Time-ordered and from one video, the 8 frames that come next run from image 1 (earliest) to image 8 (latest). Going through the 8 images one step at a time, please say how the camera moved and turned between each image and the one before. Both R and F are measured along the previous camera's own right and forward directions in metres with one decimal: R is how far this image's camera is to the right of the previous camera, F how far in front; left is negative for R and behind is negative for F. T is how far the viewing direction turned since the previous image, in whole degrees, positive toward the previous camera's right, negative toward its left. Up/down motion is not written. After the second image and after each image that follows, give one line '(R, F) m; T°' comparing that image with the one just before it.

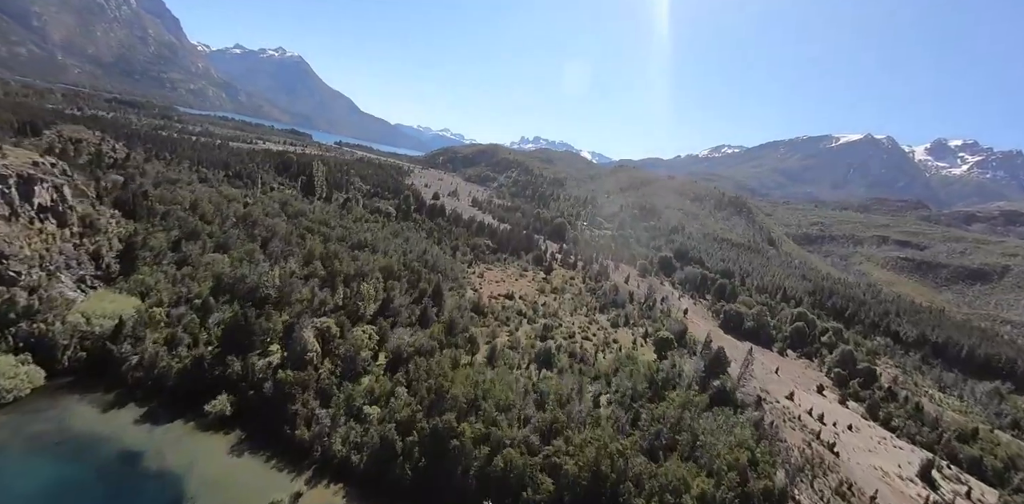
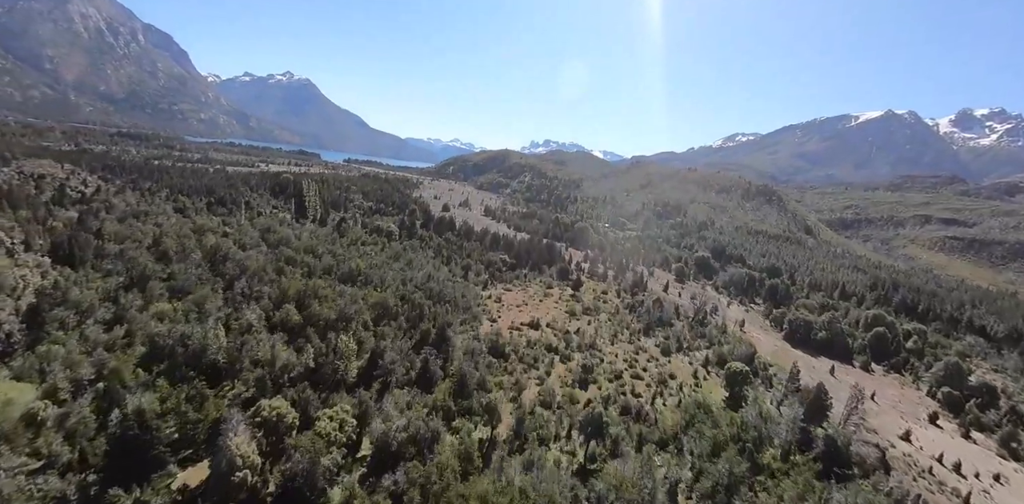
(-0.7, +14.2) m; -2°
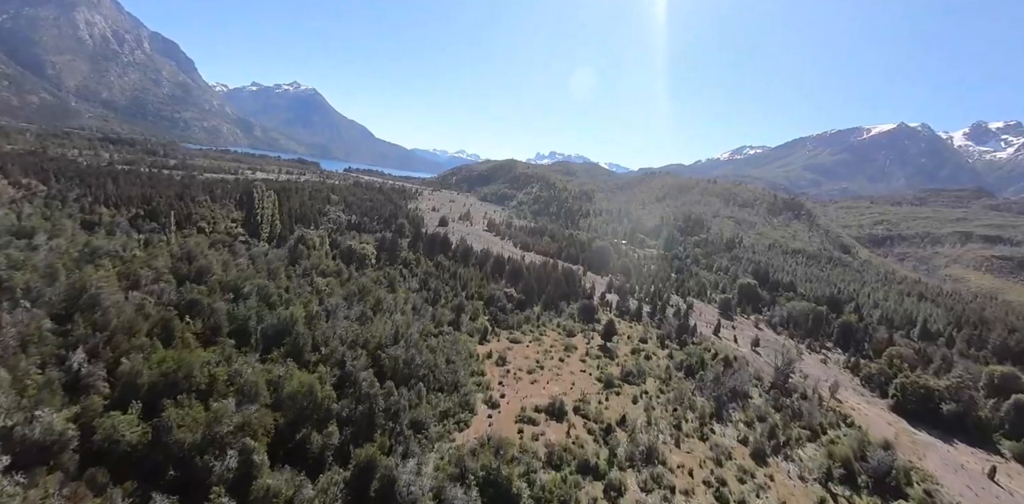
(-0.7, +22.3) m; -1°
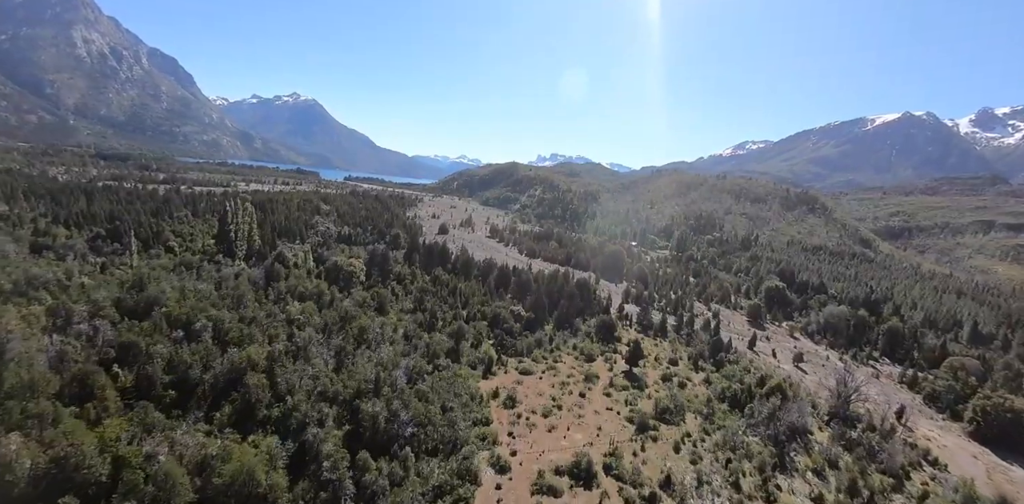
(-0.3, +8.9) m; -1°
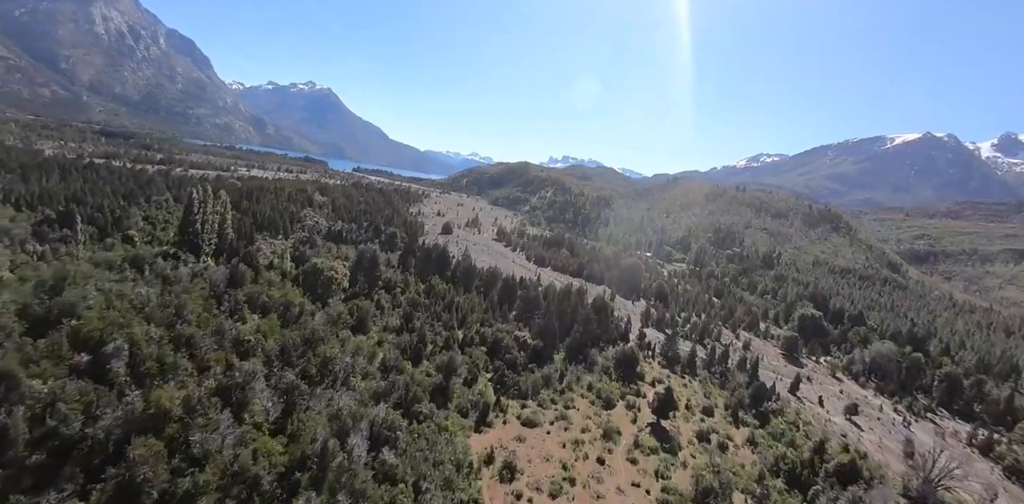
(-0.4, +10.0) m; -1°
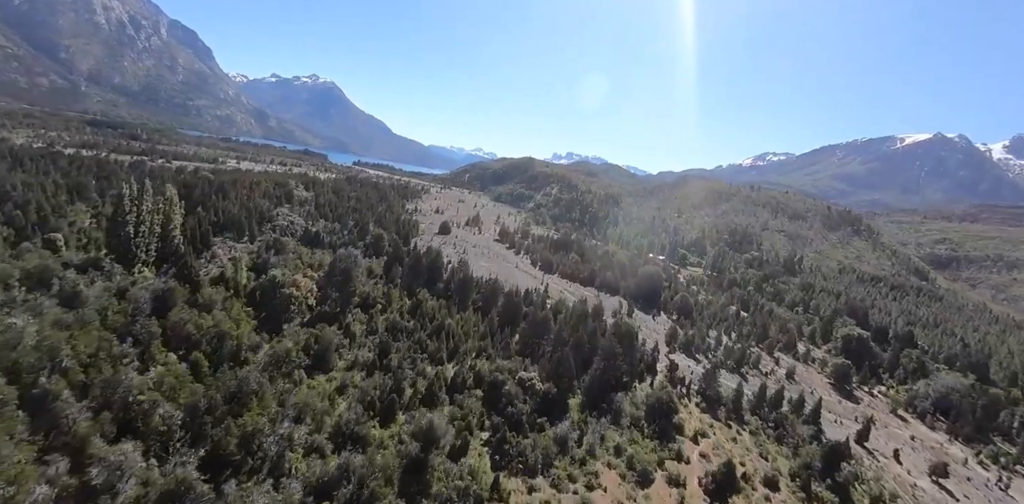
(-0.3, +11.6) m; 0°
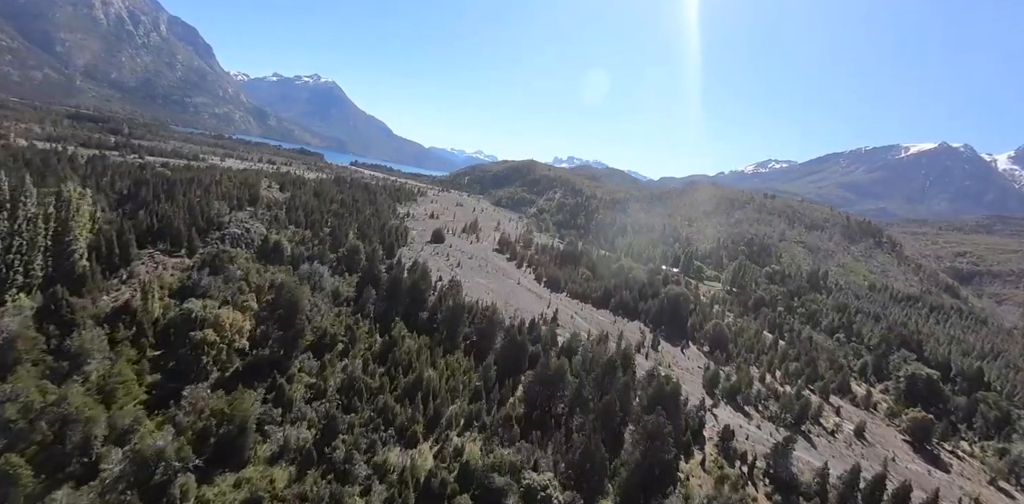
(-0.5, +13.3) m; 0°
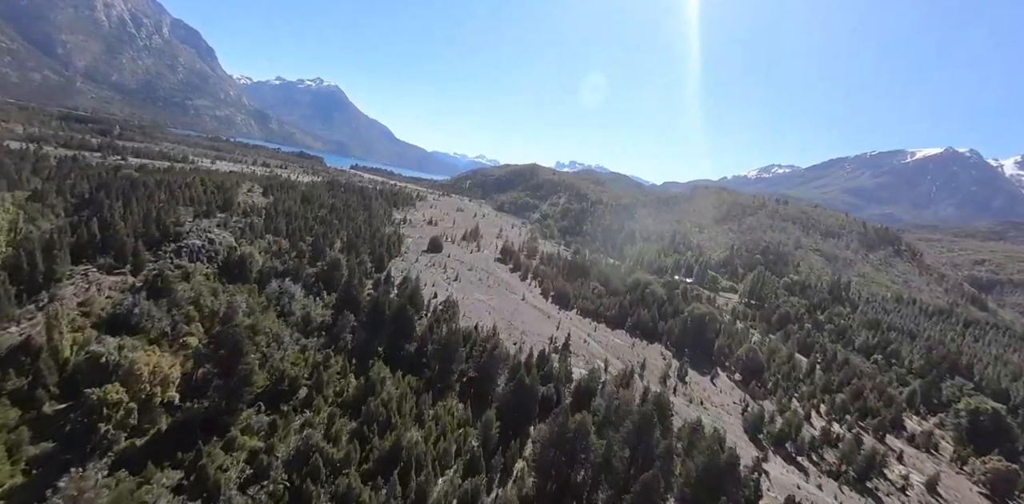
(-0.5, +8.6) m; 0°
